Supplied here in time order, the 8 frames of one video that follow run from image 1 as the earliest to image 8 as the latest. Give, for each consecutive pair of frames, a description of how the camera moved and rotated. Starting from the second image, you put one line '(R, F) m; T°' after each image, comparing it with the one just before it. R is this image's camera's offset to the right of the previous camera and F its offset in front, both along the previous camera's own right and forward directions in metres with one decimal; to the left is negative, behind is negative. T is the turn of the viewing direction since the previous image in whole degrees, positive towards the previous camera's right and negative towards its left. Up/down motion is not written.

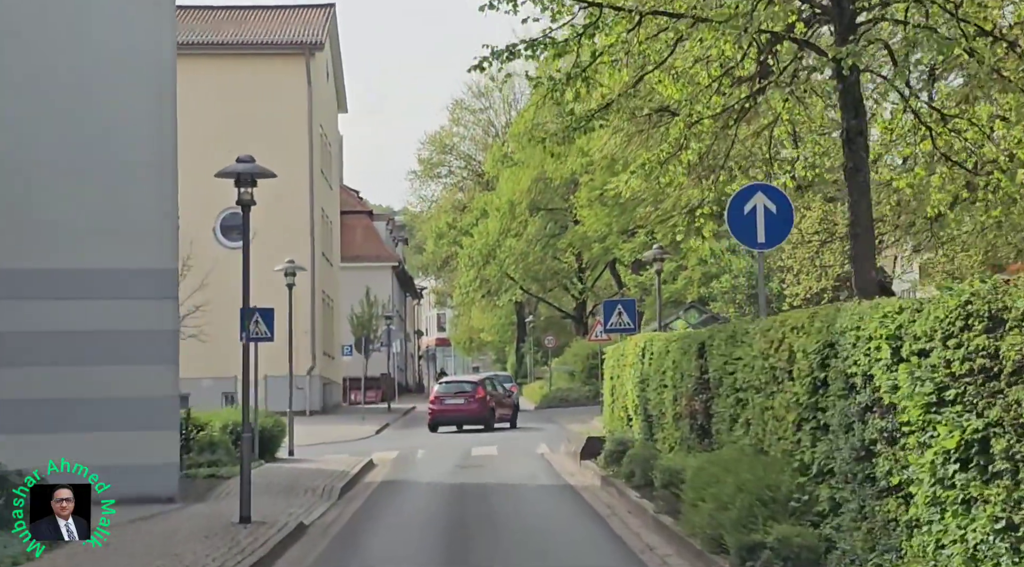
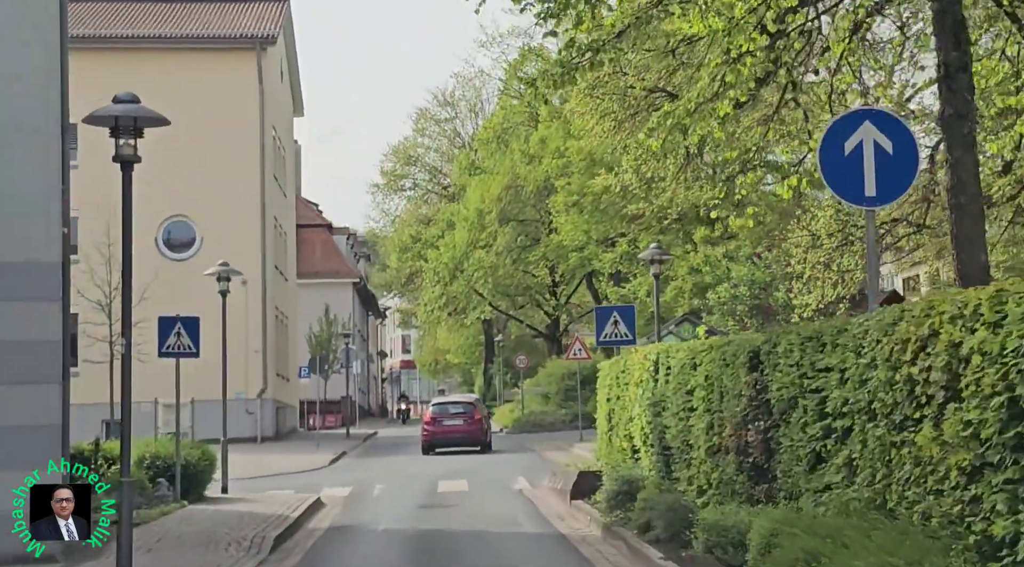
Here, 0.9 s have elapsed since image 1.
(-0.1, +4.0) m; +1°
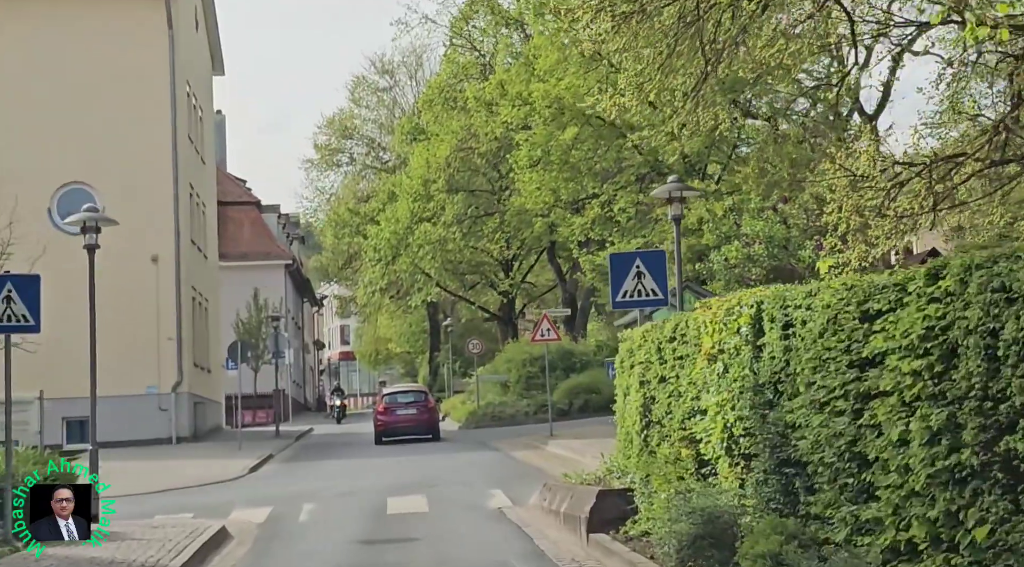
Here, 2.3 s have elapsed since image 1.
(-0.4, +6.0) m; +2°
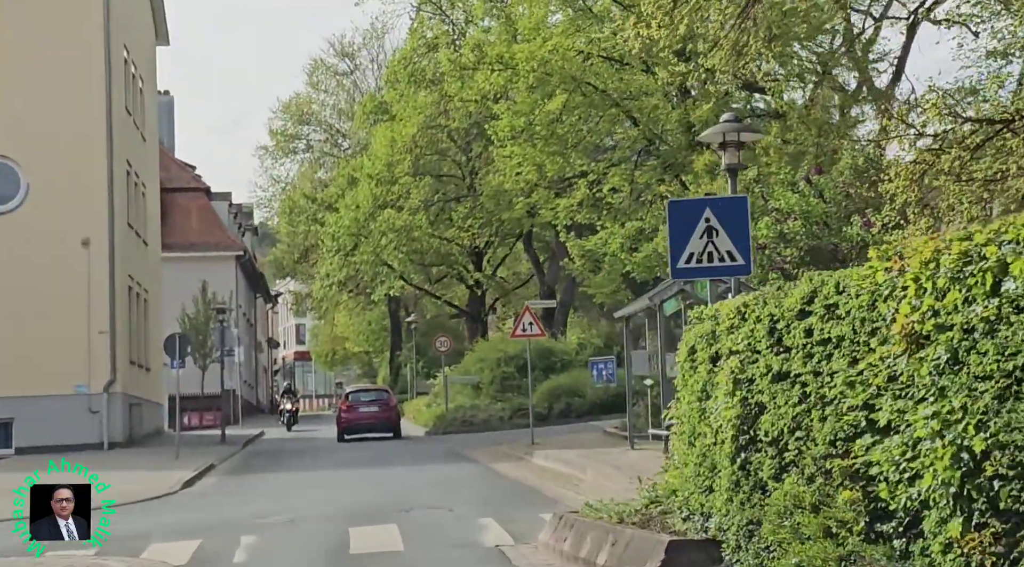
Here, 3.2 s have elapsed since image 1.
(-0.4, +4.1) m; +2°
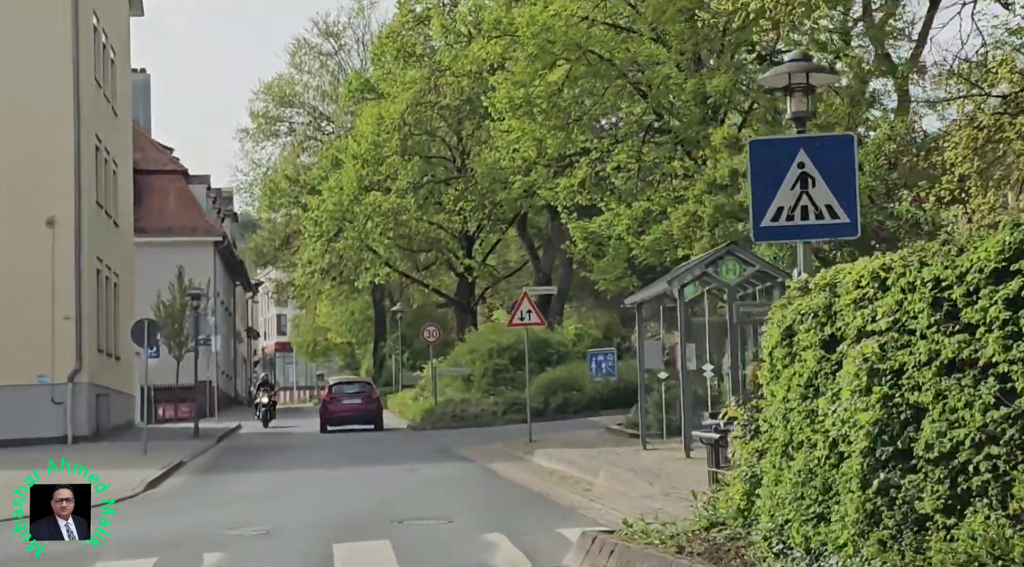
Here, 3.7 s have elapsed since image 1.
(-0.3, +2.3) m; +1°
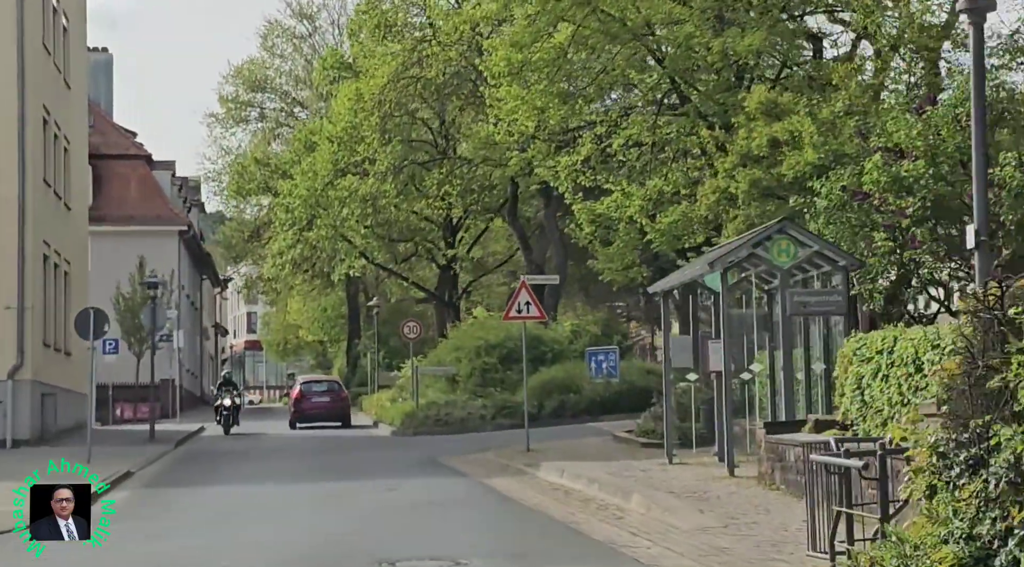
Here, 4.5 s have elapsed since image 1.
(-0.4, +3.4) m; +1°
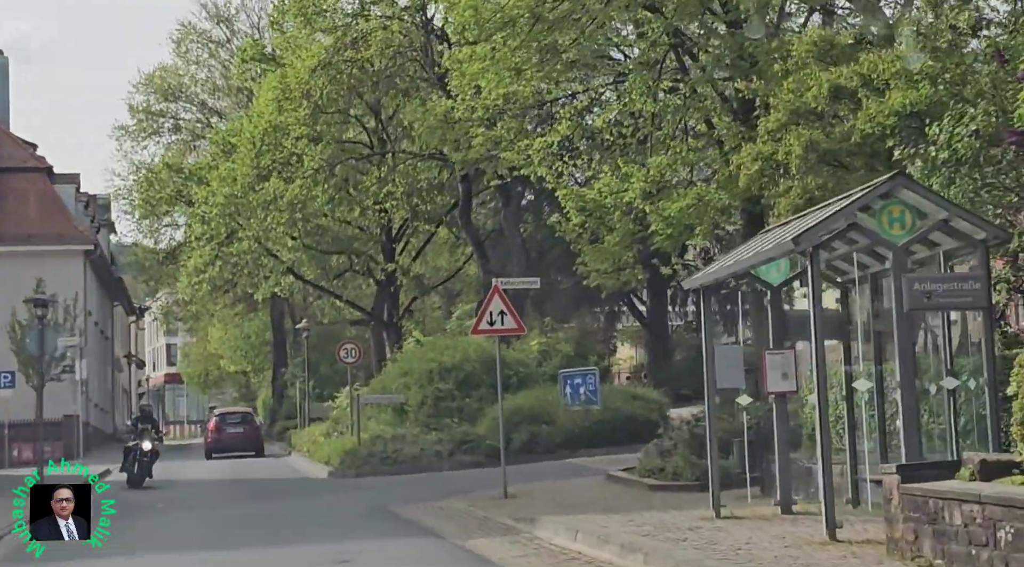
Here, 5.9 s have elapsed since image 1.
(-0.6, +5.0) m; +3°
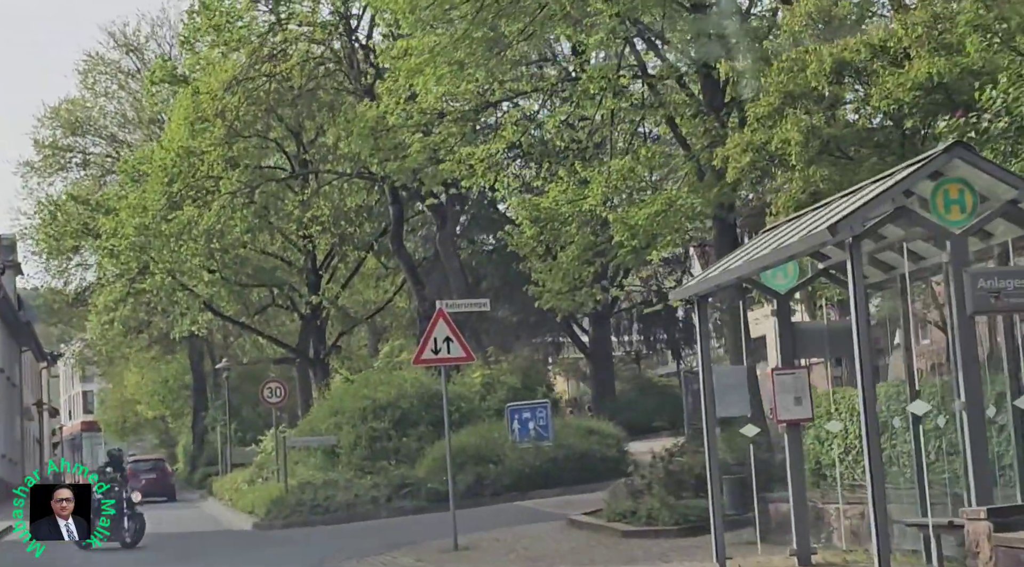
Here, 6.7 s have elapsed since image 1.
(-0.3, +2.4) m; +3°
